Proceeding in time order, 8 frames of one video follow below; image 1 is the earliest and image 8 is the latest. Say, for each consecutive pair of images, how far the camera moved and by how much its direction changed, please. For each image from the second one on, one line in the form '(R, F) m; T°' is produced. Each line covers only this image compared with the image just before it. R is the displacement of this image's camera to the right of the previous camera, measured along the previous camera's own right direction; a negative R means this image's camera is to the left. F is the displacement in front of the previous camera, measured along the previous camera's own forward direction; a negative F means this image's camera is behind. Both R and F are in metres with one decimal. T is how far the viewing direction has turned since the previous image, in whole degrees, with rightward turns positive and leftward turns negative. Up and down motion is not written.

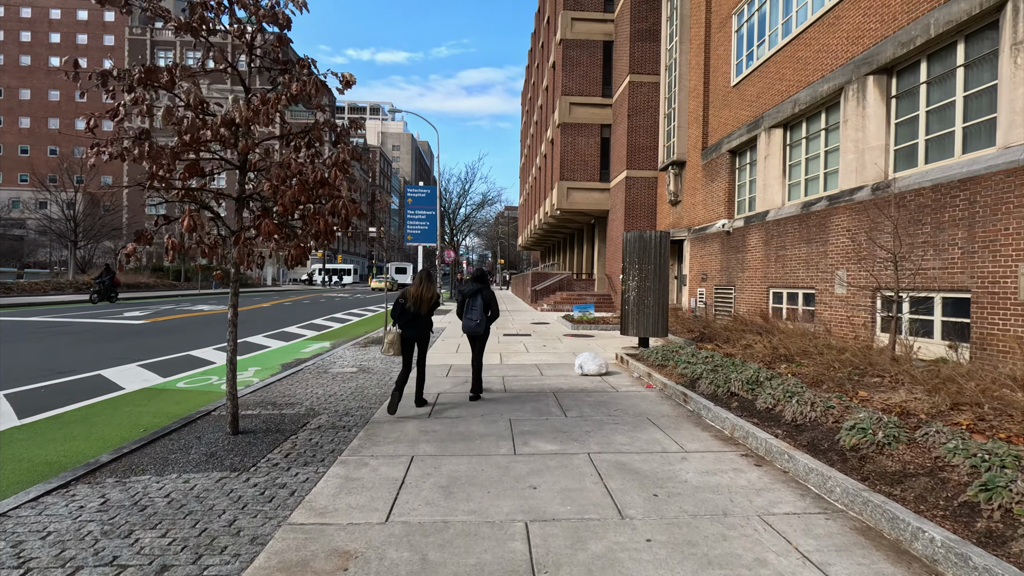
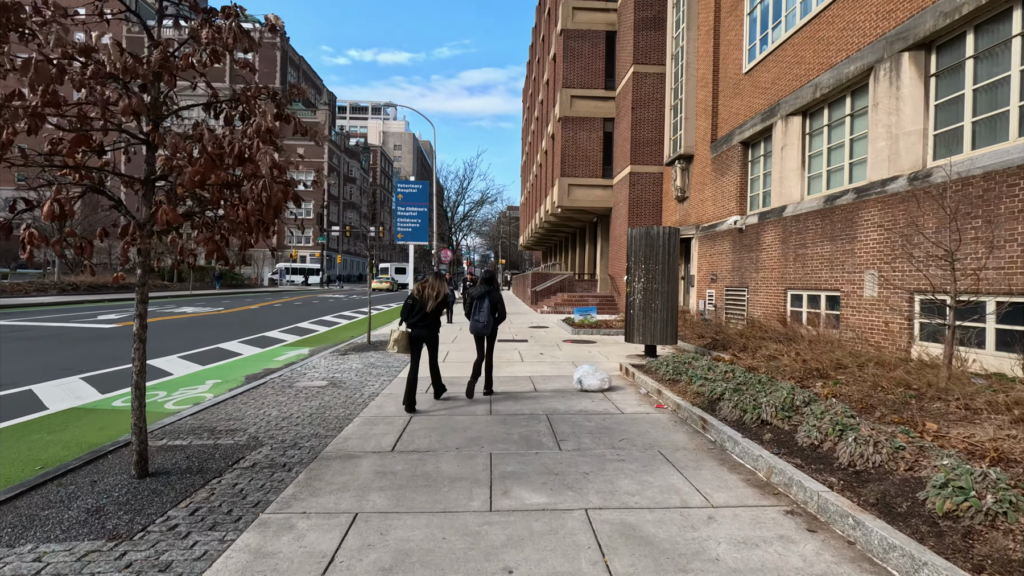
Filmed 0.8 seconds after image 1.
(+0.2, +1.0) m; 0°
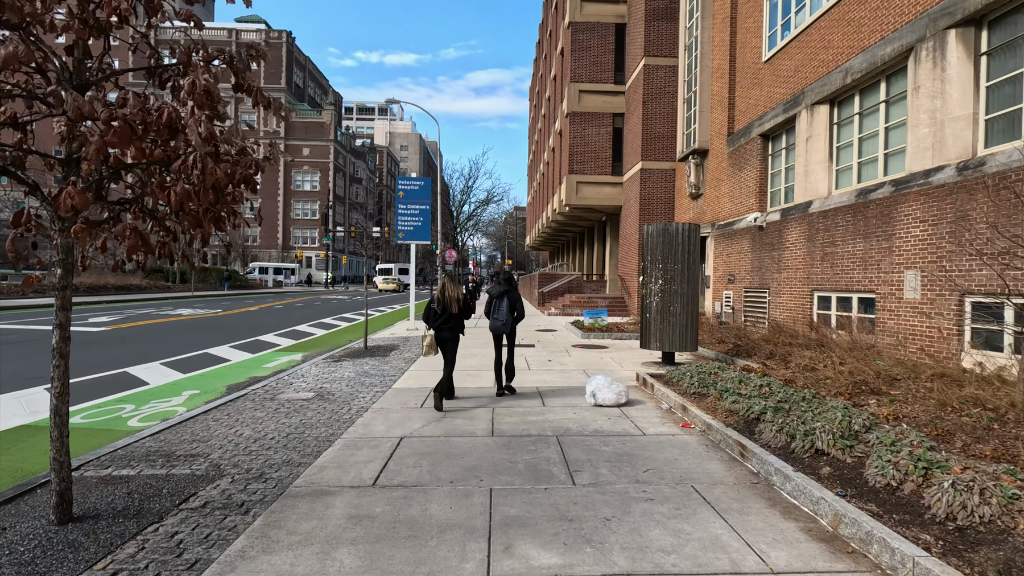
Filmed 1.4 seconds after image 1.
(0.0, +0.7) m; -1°
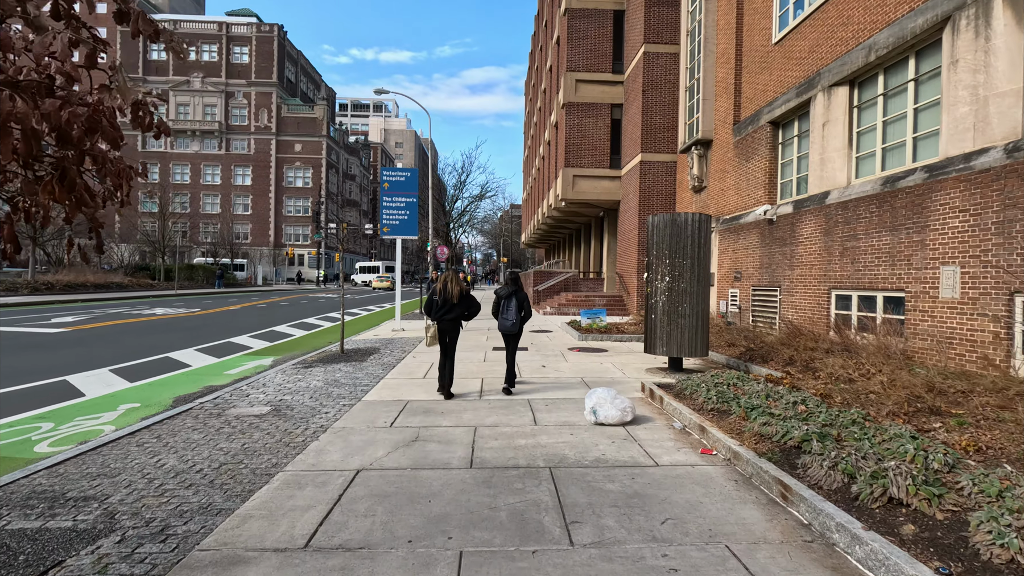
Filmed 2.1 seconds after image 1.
(+0.1, +0.9) m; 0°
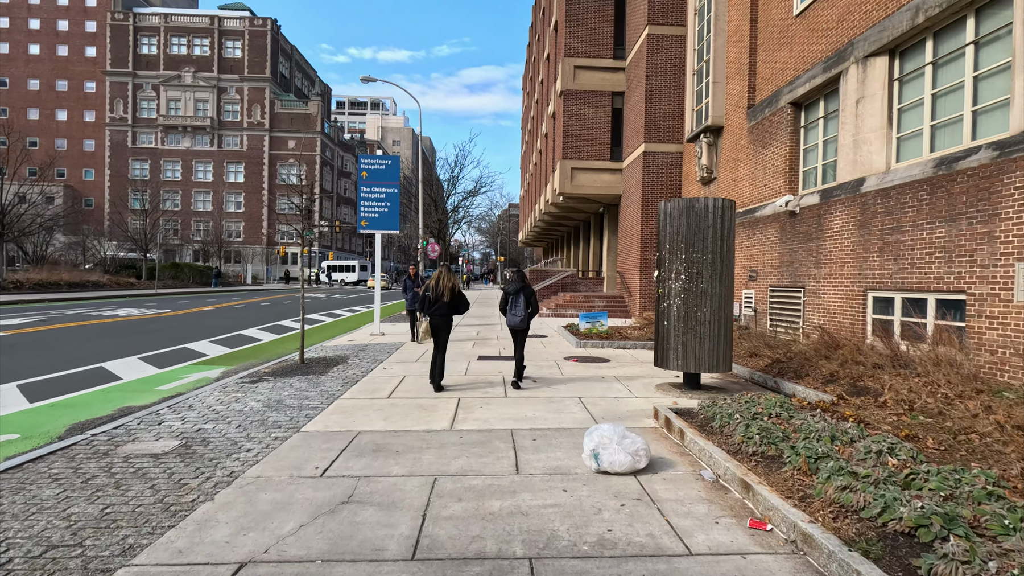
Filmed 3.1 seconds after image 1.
(+0.2, +1.3) m; 0°
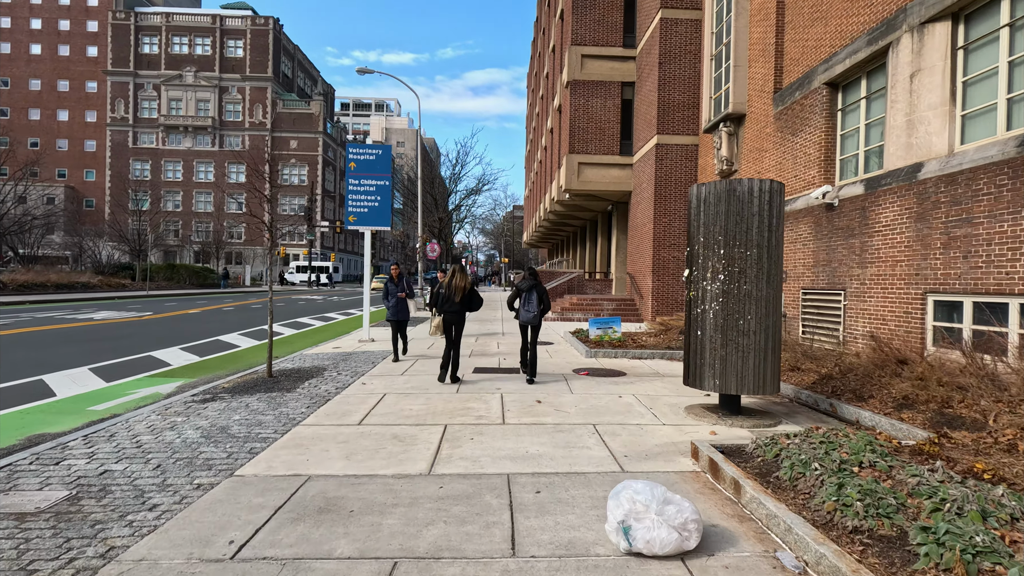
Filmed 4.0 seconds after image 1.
(+0.1, +1.2) m; 0°
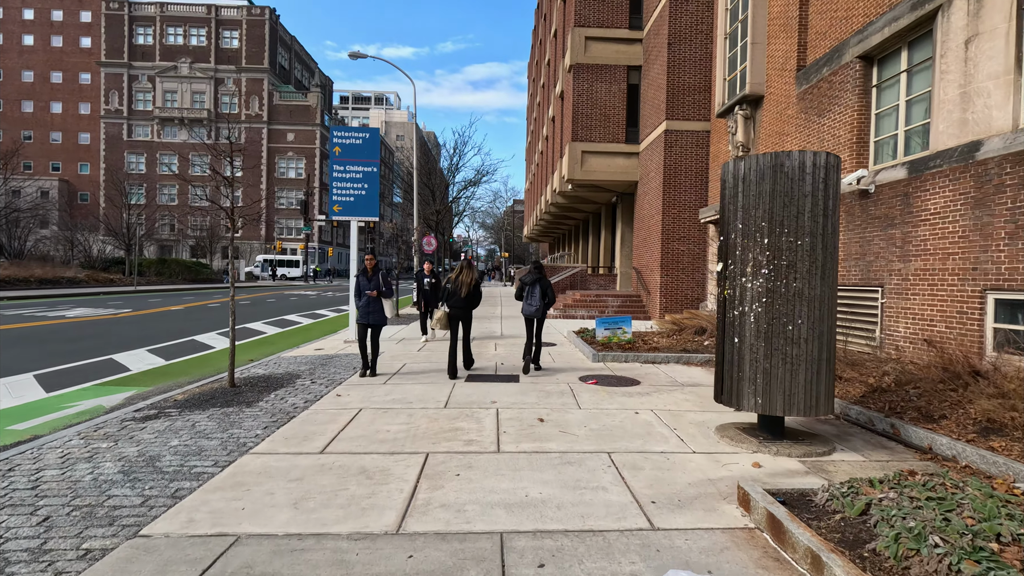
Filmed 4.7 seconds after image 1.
(0.0, +1.0) m; 0°
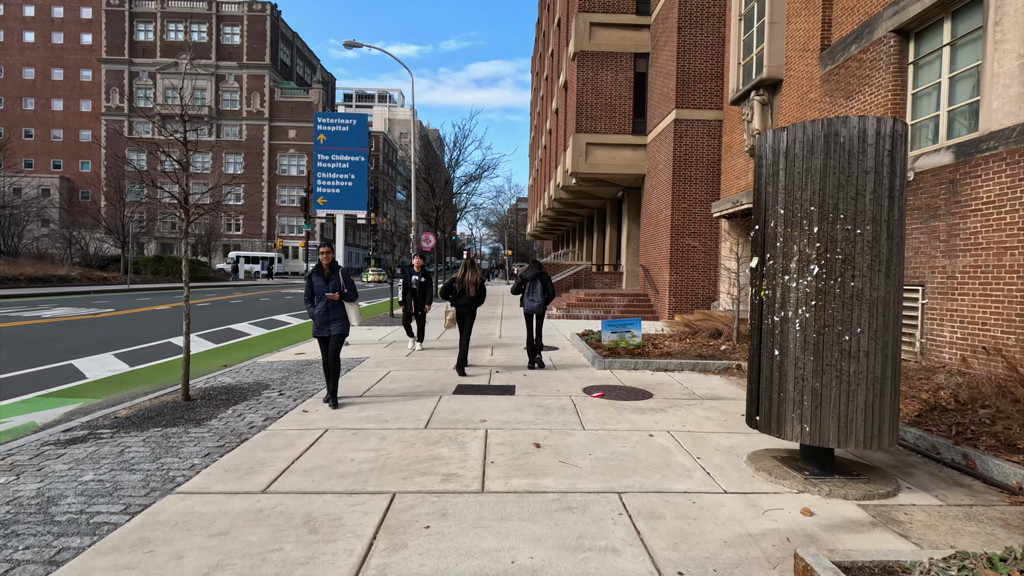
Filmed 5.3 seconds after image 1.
(+0.1, +0.8) m; 0°
